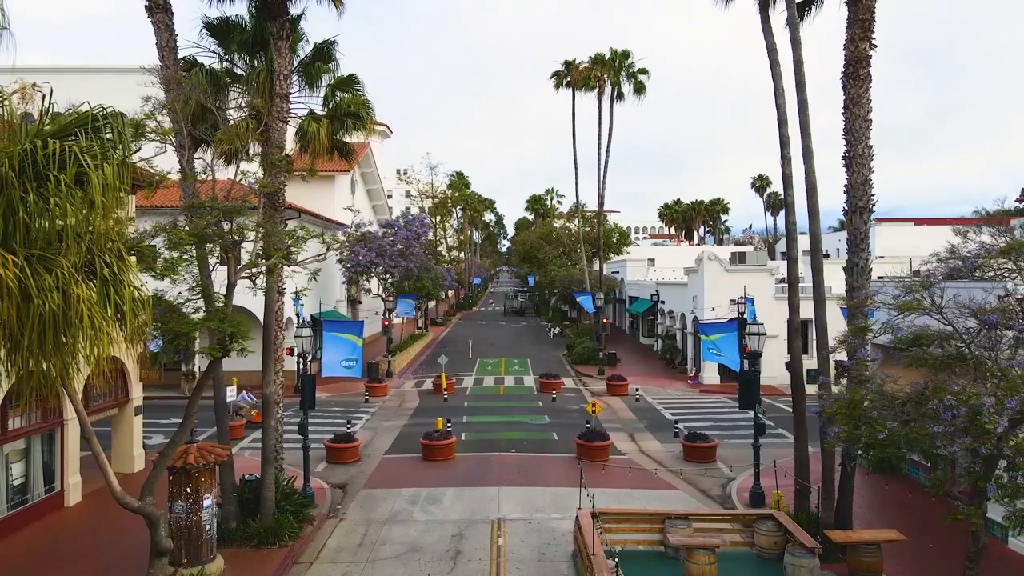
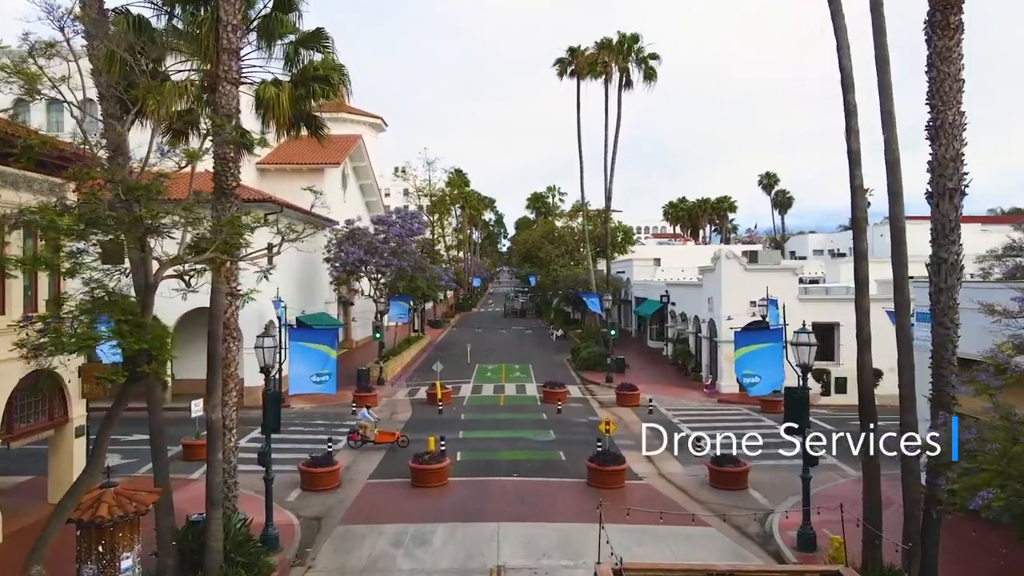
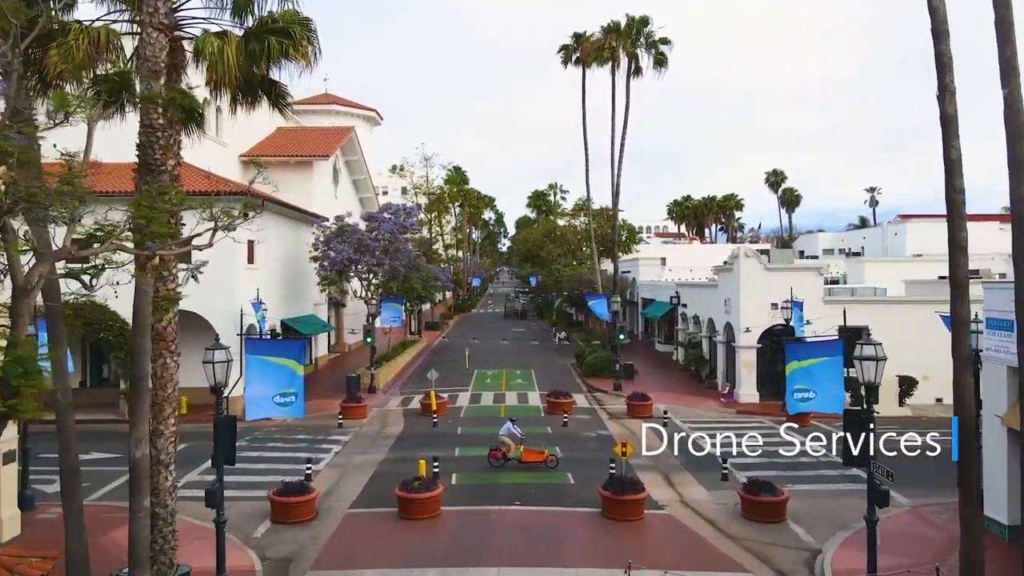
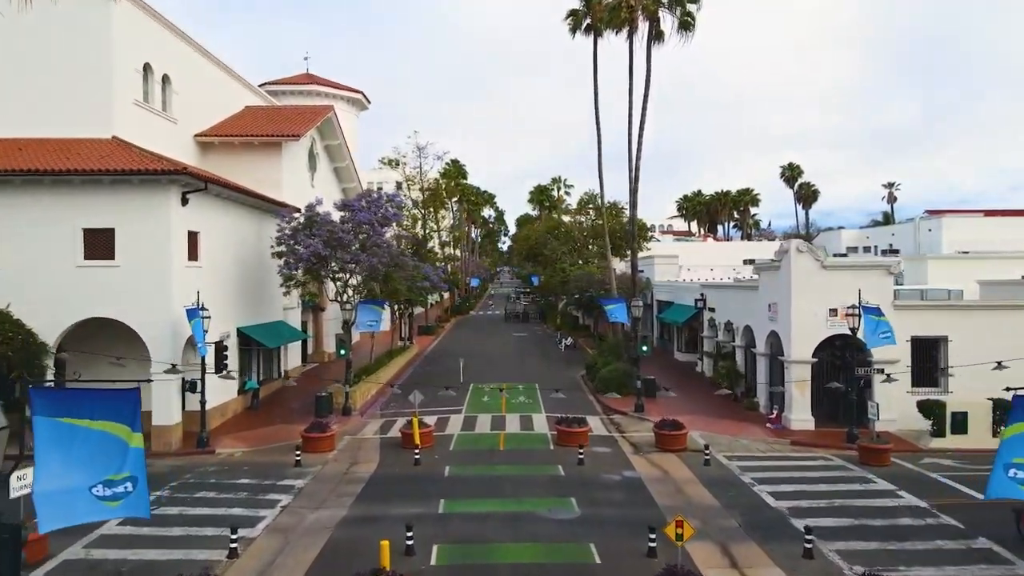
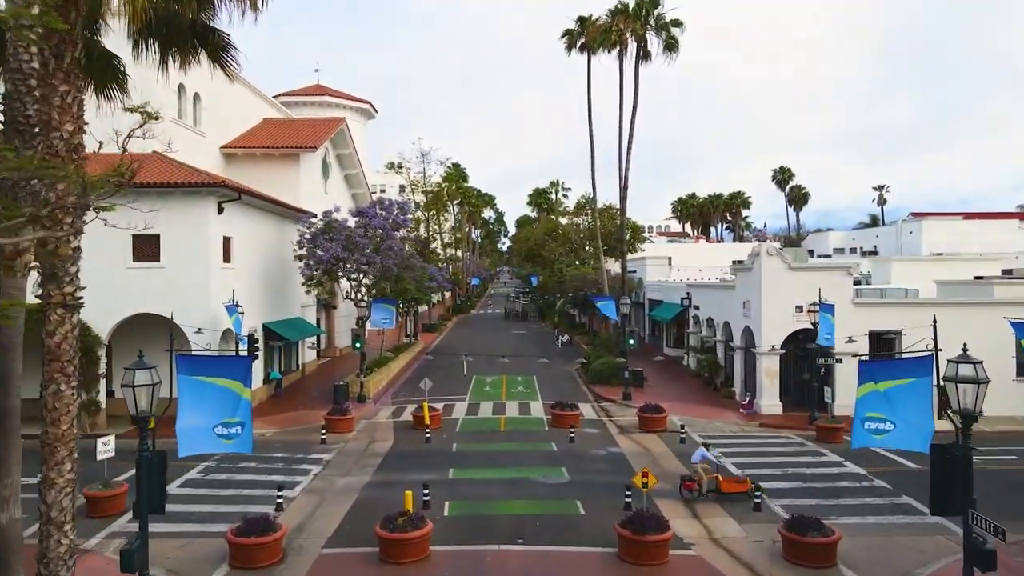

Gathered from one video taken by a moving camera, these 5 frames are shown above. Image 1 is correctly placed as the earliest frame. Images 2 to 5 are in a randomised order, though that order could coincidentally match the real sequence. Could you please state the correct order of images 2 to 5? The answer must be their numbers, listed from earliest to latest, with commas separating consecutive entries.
2, 3, 5, 4
